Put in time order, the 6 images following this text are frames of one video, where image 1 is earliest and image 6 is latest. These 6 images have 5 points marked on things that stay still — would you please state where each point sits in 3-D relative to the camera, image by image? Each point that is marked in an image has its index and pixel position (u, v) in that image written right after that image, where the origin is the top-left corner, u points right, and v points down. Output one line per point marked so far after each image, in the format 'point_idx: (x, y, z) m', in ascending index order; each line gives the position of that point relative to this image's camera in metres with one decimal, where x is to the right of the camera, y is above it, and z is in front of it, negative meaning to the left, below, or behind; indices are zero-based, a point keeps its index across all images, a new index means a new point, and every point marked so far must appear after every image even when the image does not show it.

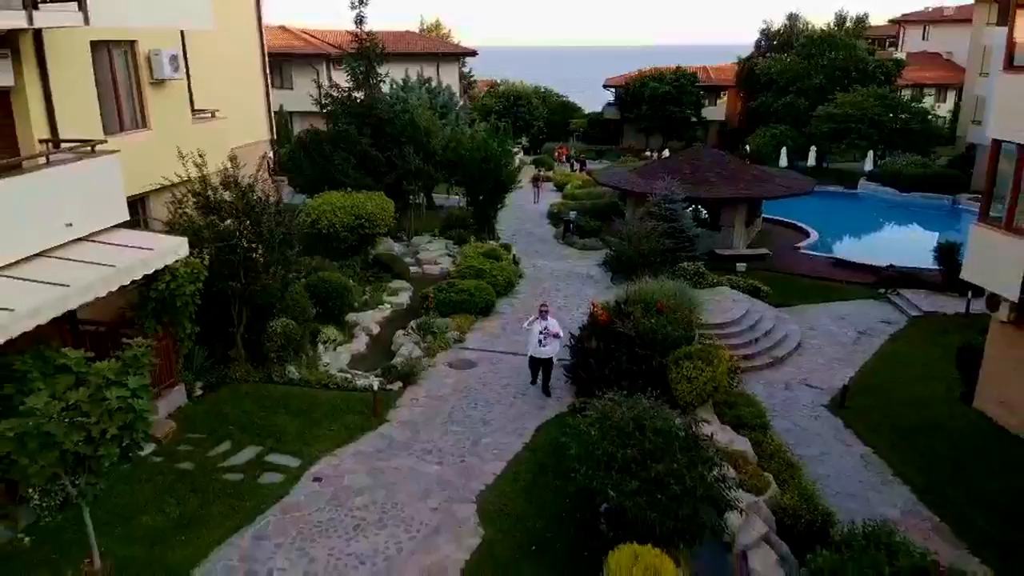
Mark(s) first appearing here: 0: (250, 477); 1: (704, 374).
0: (-5.6, -4.1, +9.2) m
1: (+5.5, -2.3, +12.4) m
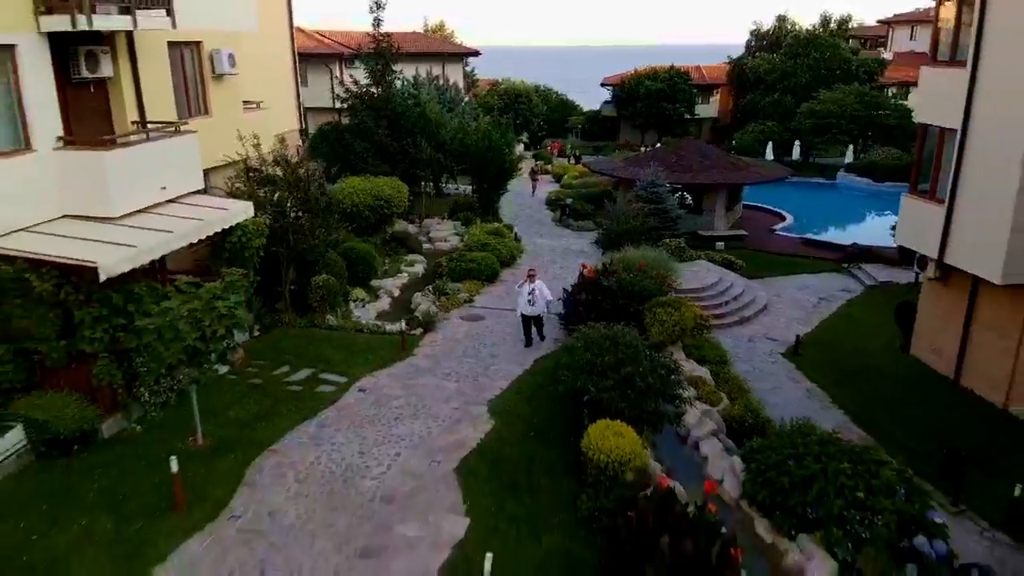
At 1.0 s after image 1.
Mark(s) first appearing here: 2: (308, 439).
0: (-5.5, -2.7, +11.6) m
1: (+5.6, -1.0, +14.7) m
2: (-4.8, -3.6, +10.0) m
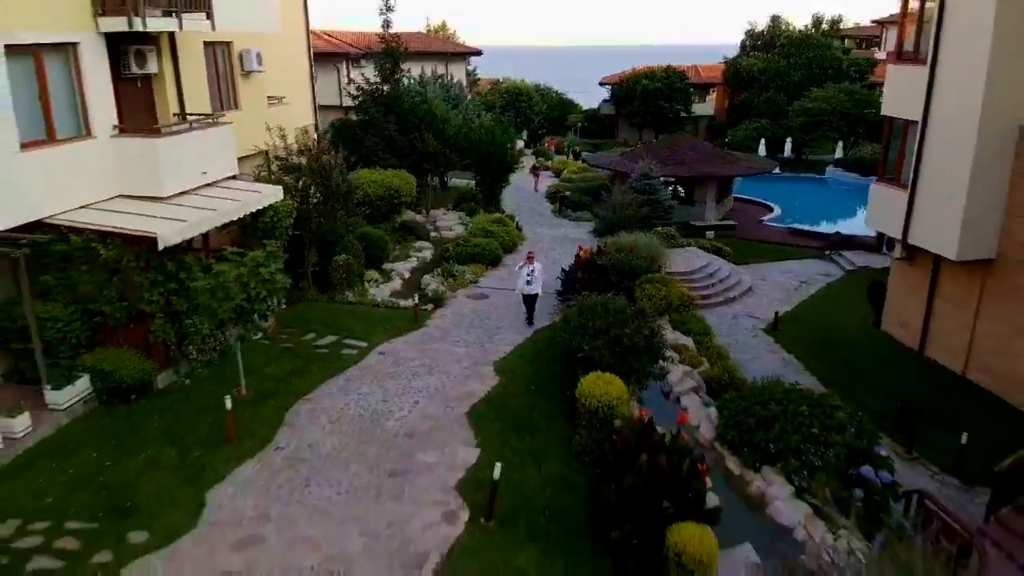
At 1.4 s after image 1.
0: (-5.4, -1.9, +13.0) m
1: (+5.7, -0.2, +16.1) m
2: (-4.7, -2.8, +11.4) m
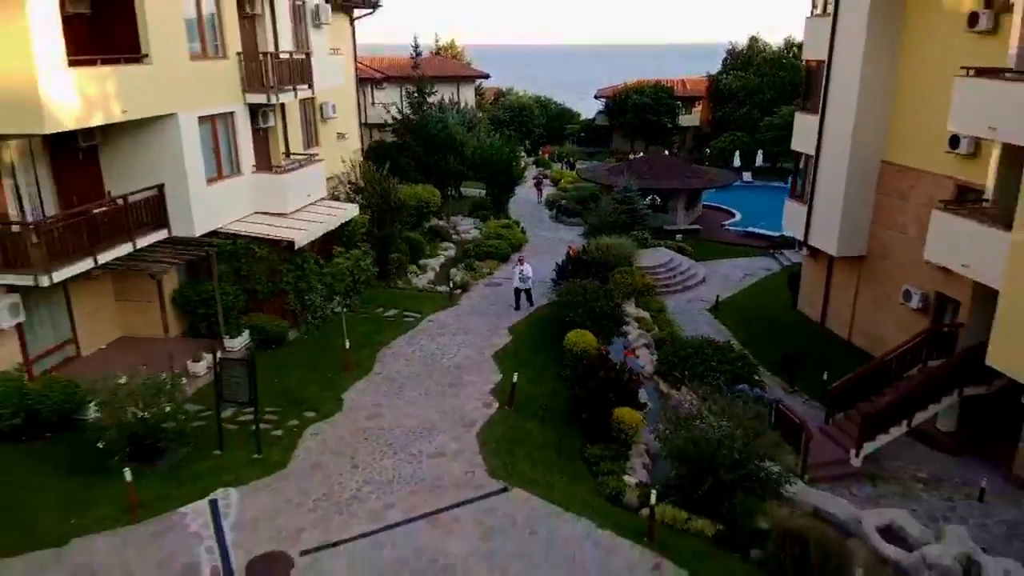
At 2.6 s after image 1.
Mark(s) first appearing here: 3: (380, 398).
0: (-5.1, -1.4, +18.8) m
1: (+6.1, +0.4, +22.0) m
2: (-4.3, -2.2, +17.3) m
3: (-4.6, -3.8, +14.7) m
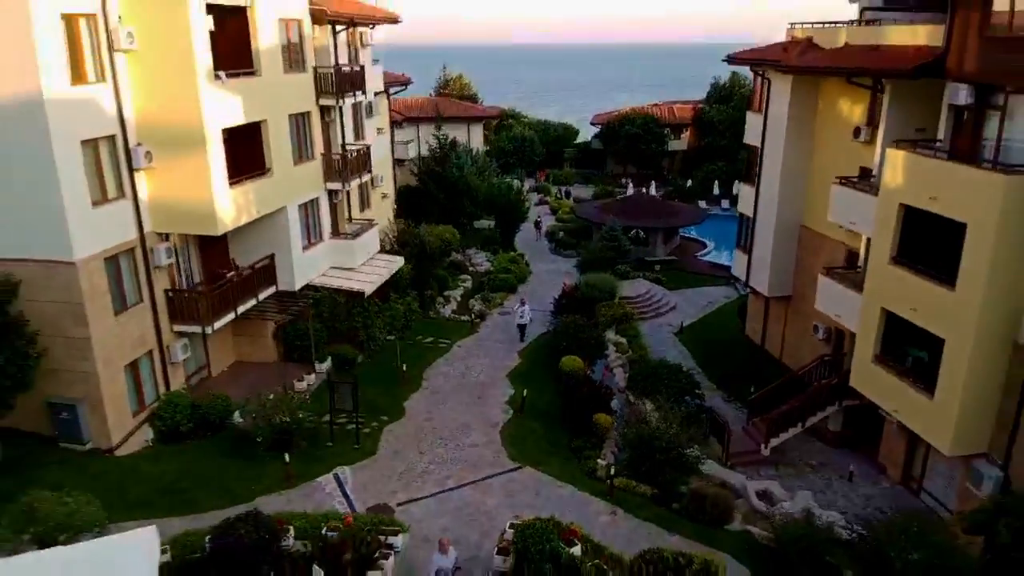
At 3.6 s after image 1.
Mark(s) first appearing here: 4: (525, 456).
0: (-4.5, -3.5, +25.2) m
1: (+6.6, -1.7, +28.4) m
2: (-3.8, -4.3, +23.7) m
3: (-4.1, -5.9, +21.1) m
4: (+0.6, -7.4, +18.6) m
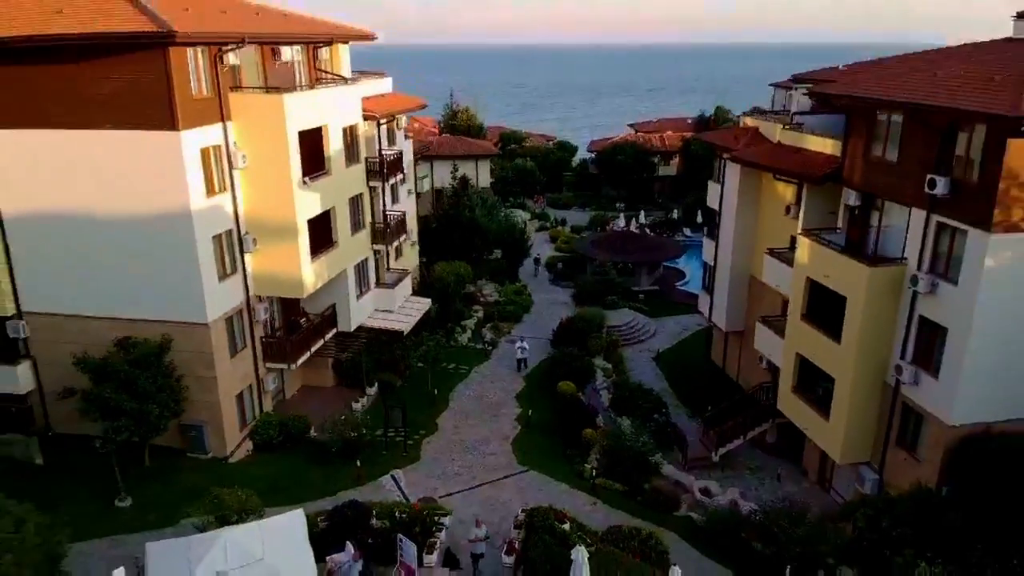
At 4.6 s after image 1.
0: (-4.0, -6.4, +31.7) m
1: (+7.1, -4.6, +34.9) m
2: (-3.3, -7.2, +30.2) m
3: (-3.5, -8.8, +27.6) m
4: (+1.2, -10.3, +25.2) m
